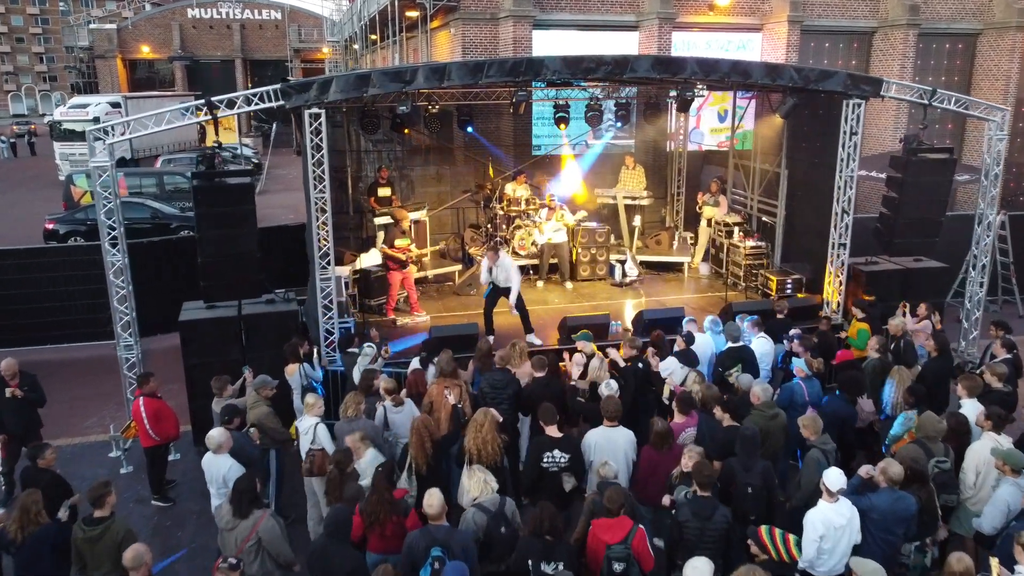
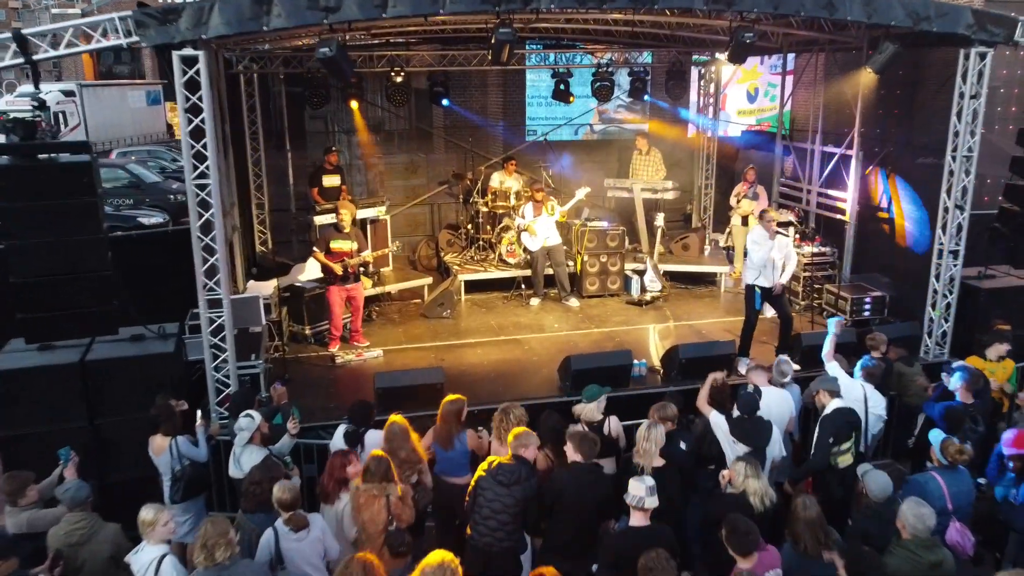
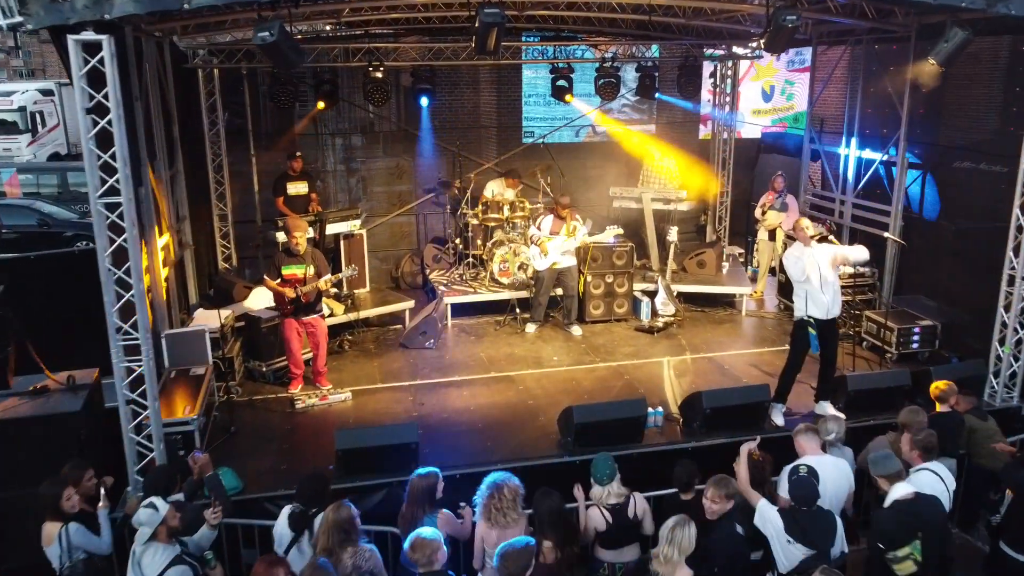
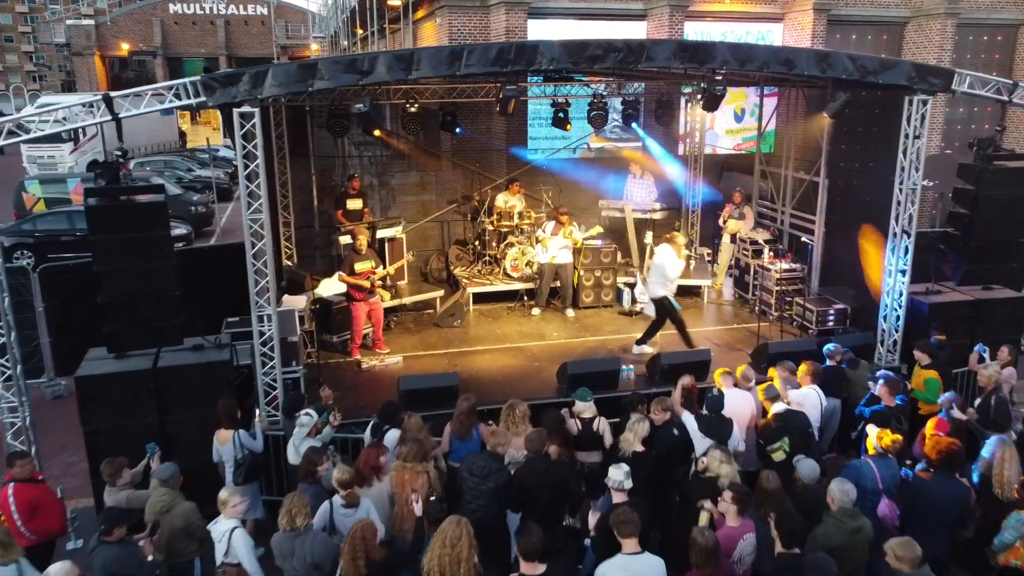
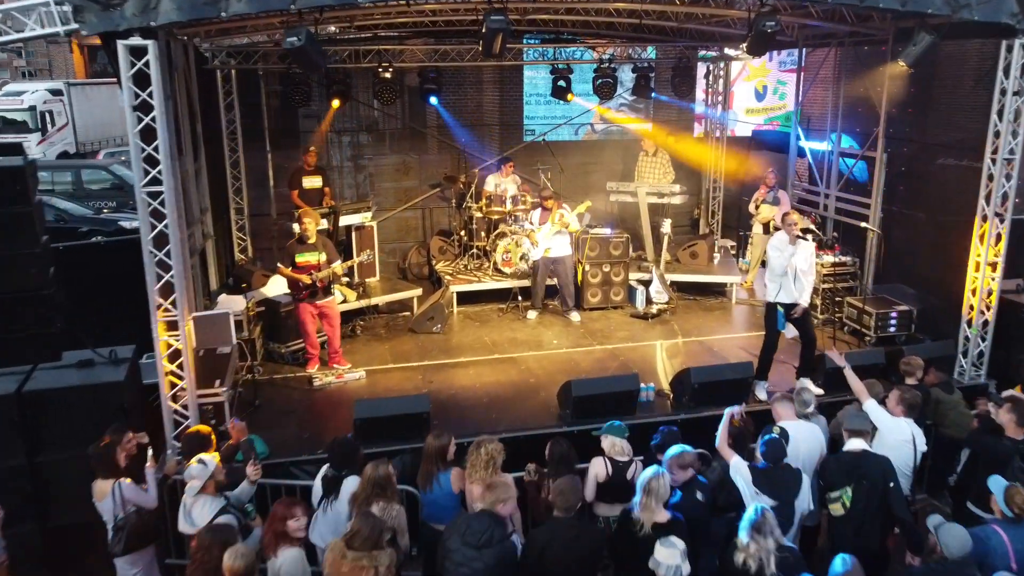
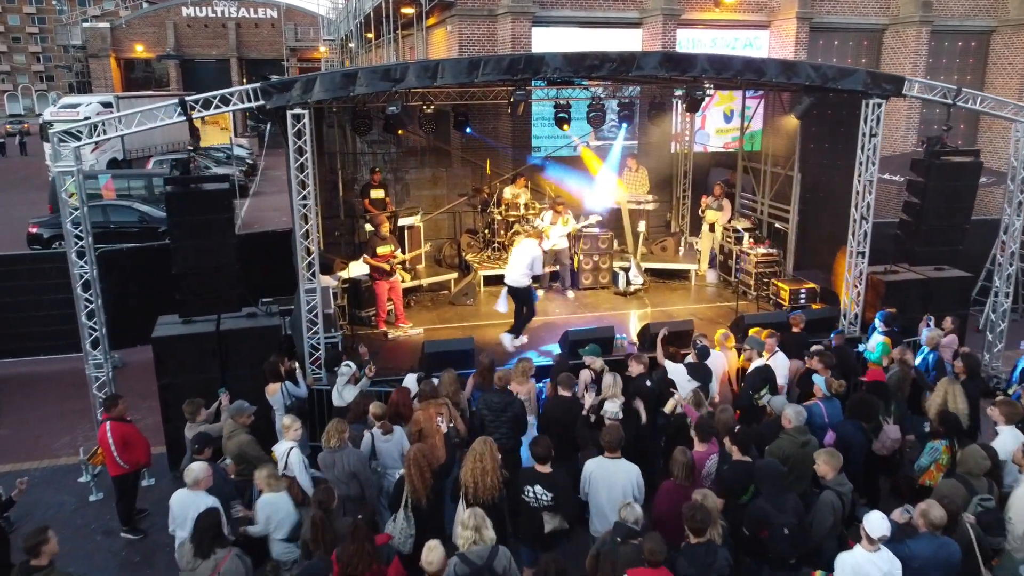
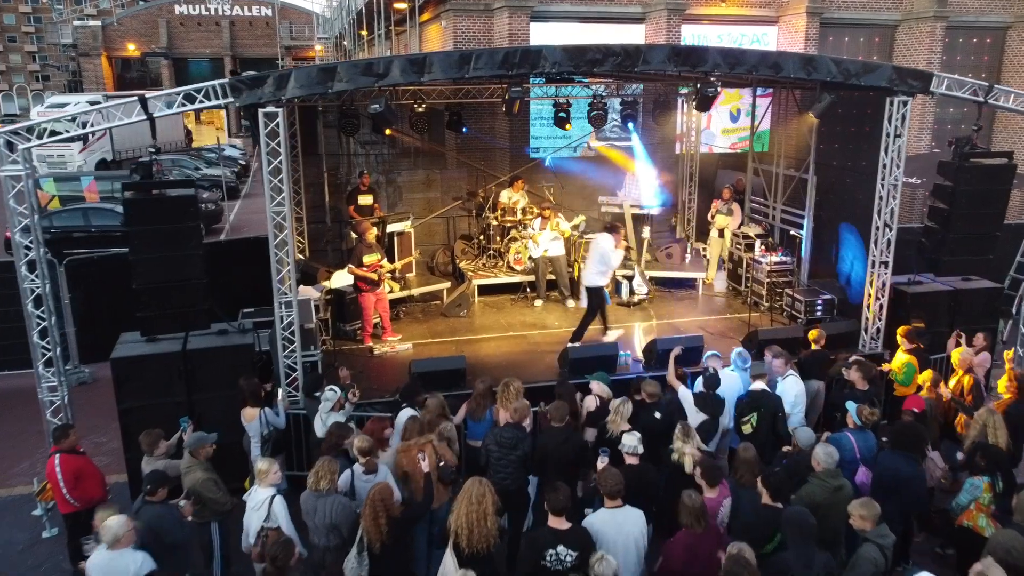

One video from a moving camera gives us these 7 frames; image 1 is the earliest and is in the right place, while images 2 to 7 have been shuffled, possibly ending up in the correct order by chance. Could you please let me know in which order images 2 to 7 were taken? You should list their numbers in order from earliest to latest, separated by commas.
6, 7, 4, 2, 5, 3
